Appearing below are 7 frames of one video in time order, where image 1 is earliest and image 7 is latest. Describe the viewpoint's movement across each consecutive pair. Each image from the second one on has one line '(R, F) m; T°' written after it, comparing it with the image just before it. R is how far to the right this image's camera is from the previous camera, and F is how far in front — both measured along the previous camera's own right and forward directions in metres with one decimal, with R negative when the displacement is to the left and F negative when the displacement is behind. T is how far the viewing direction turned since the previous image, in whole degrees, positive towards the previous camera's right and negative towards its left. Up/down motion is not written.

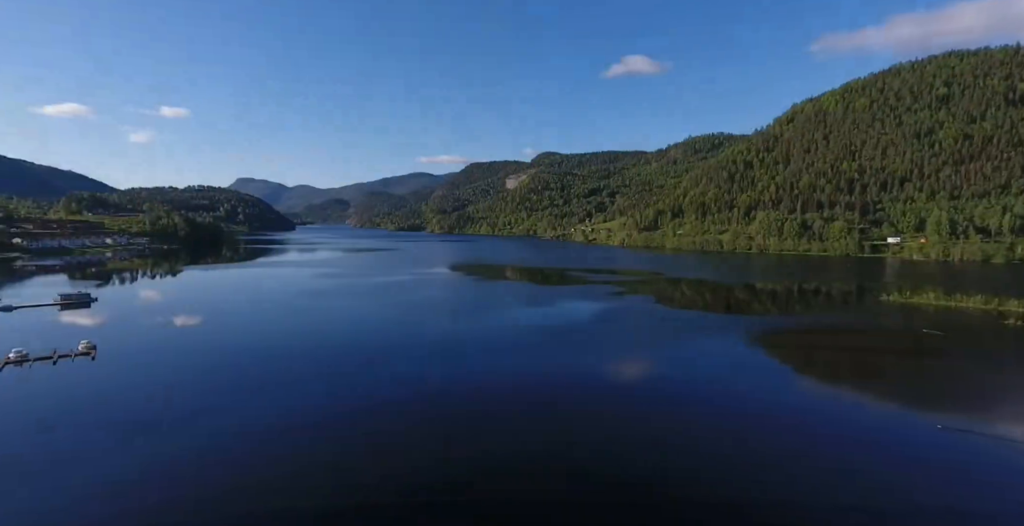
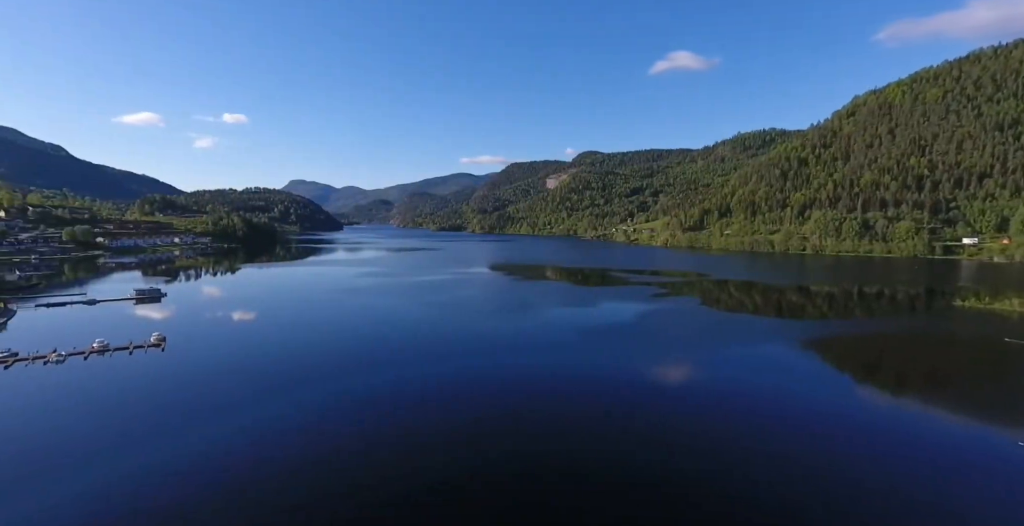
(-0.3, -0.3) m; -5°
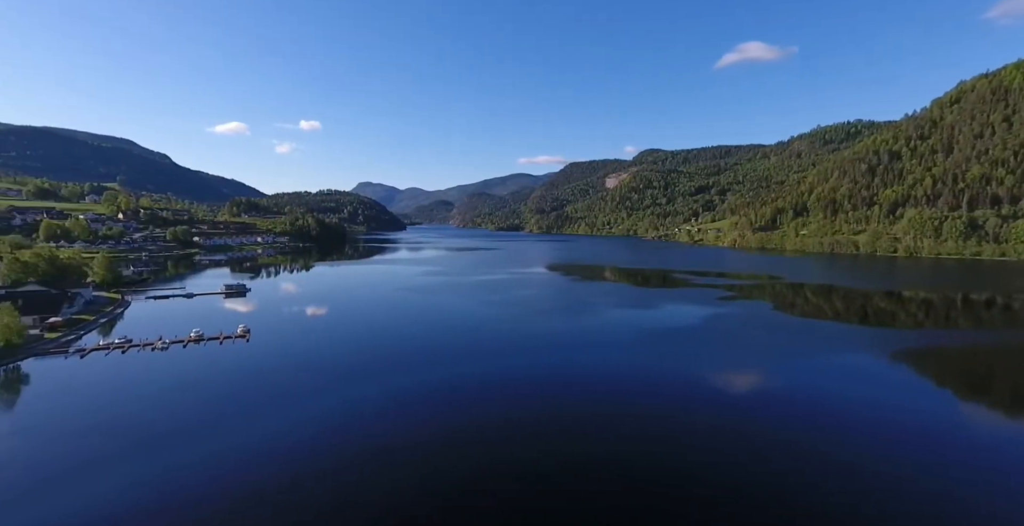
(-0.6, -0.2) m; -7°
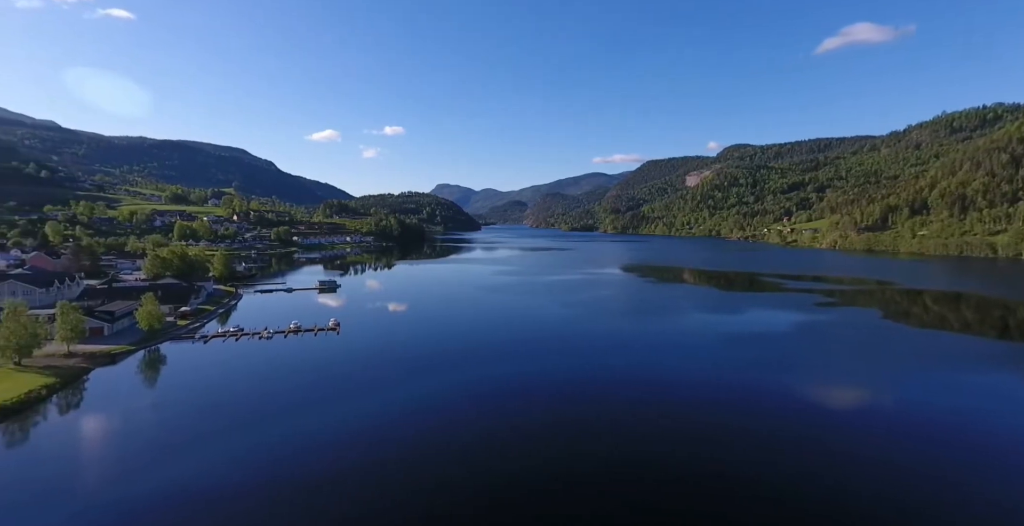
(-0.6, 0.0) m; -9°
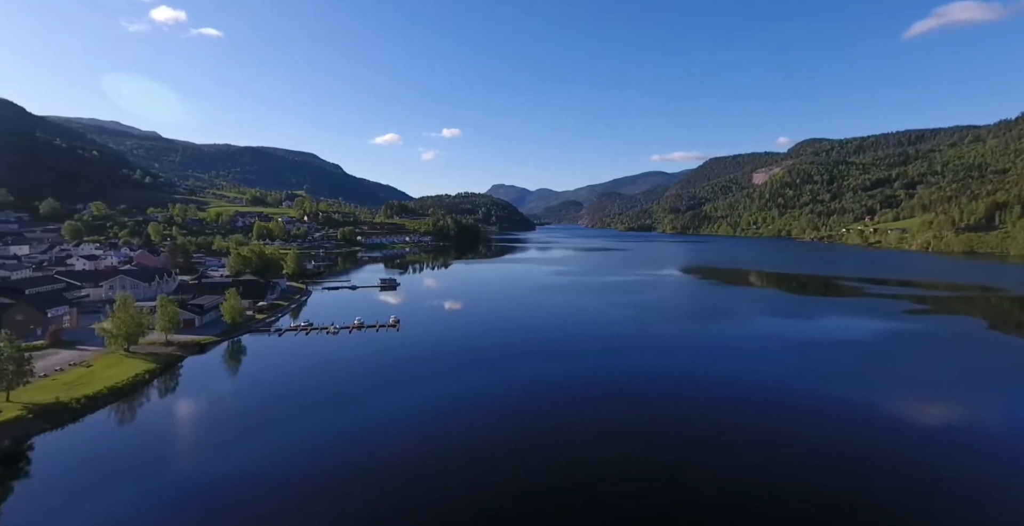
(-0.4, +0.2) m; -7°
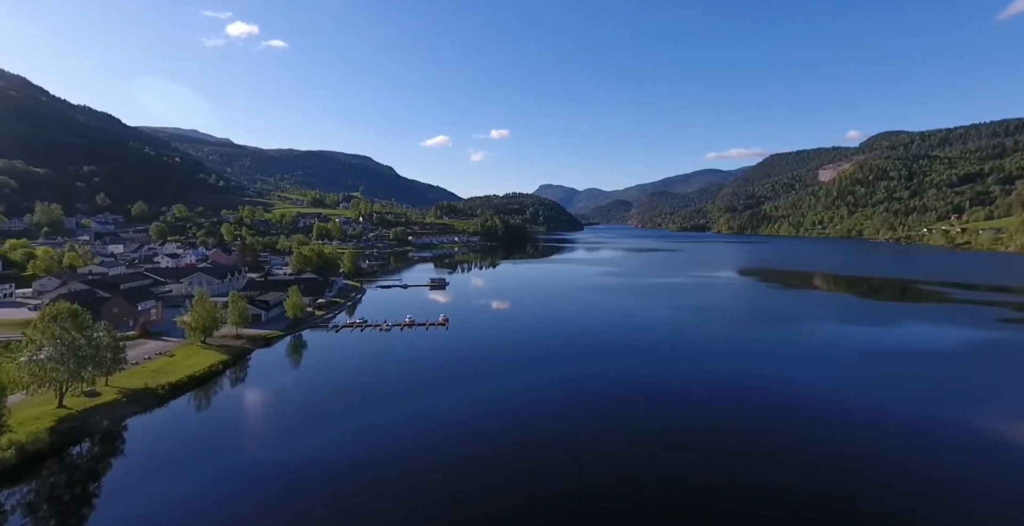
(-0.1, 0.0) m; -6°
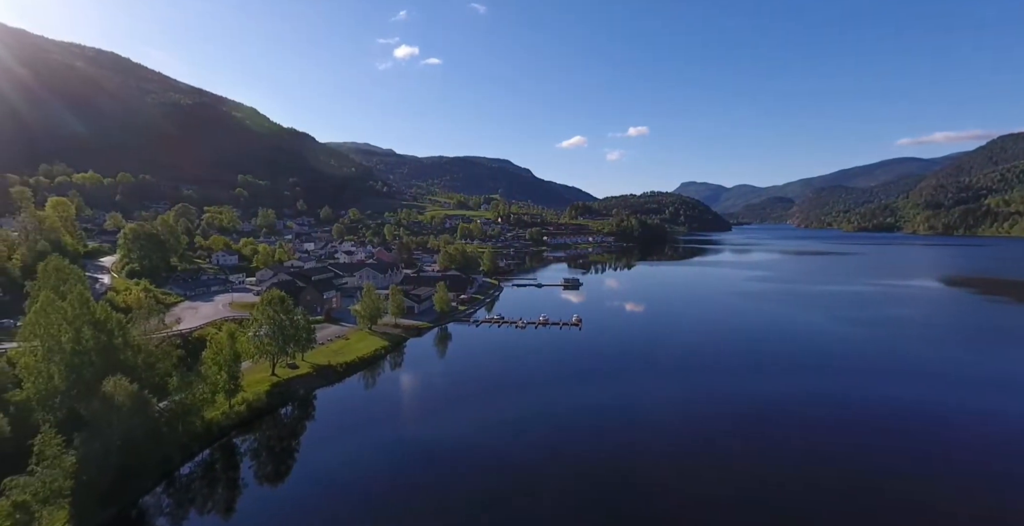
(-0.1, 0.0) m; -16°
